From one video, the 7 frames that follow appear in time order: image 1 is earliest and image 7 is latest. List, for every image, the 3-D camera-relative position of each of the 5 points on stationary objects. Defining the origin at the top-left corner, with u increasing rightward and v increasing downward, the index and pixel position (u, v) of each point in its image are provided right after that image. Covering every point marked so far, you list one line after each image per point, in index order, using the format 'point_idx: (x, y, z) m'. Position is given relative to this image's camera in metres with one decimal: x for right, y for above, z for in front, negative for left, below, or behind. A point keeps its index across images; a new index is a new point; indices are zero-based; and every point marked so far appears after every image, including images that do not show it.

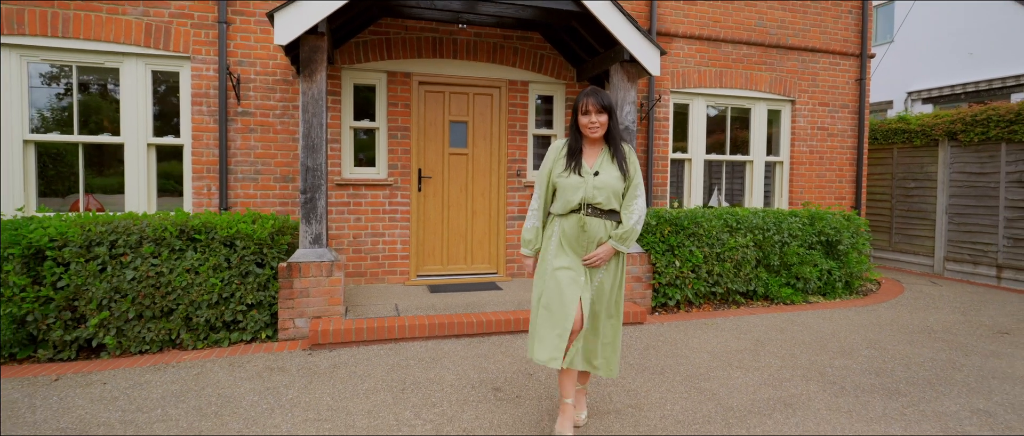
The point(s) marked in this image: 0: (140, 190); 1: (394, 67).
0: (-3.8, +0.3, +5.0) m
1: (-1.3, +1.7, +5.6) m
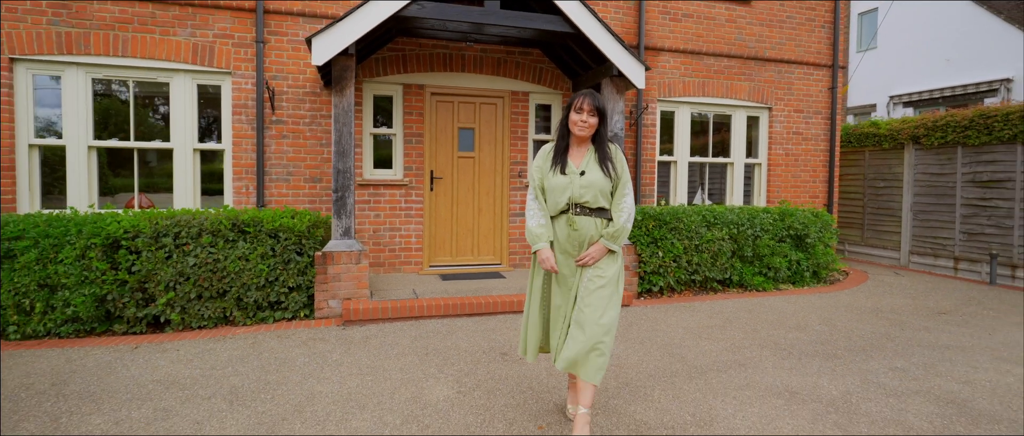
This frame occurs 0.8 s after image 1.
0: (-3.8, +0.3, +5.7) m
1: (-1.3, +1.8, +6.2) m
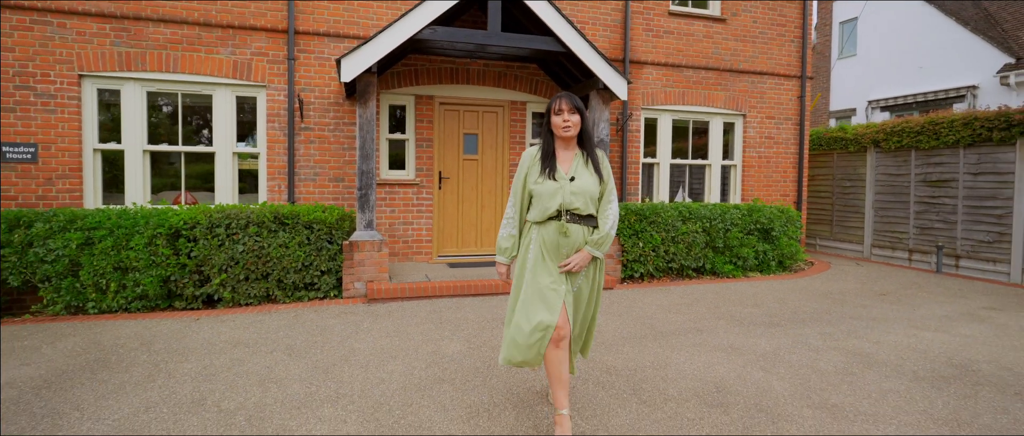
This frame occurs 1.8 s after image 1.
0: (-3.8, +0.4, +6.5) m
1: (-1.3, +1.8, +7.1) m
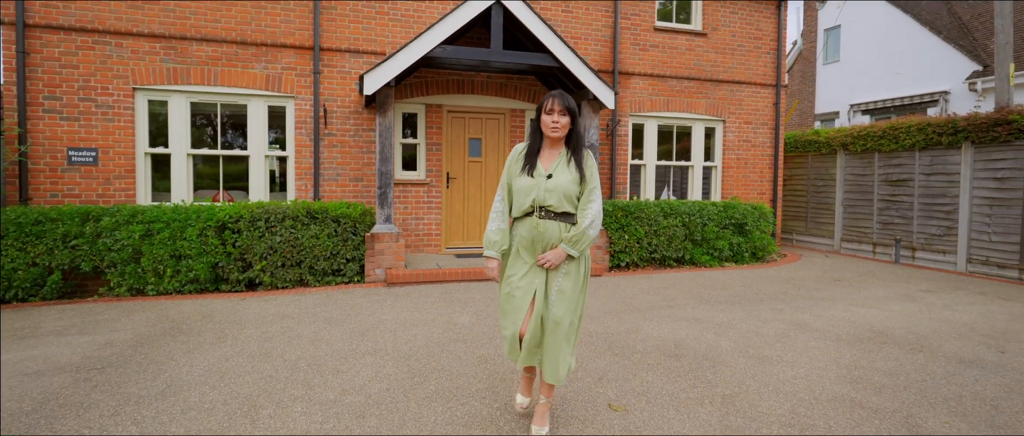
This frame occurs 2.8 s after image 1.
0: (-3.8, +0.5, +7.4) m
1: (-1.3, +1.9, +7.9) m
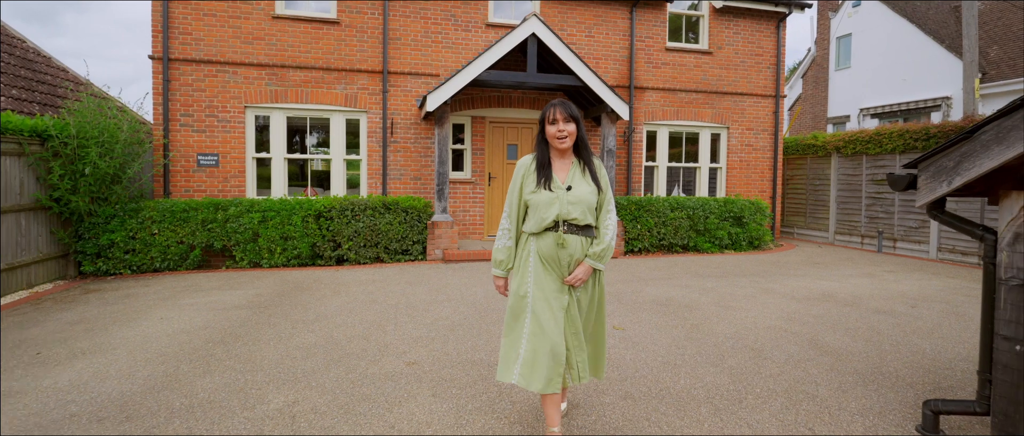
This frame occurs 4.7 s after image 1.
0: (-3.2, +0.6, +9.1) m
1: (-0.7, +2.0, +9.5) m
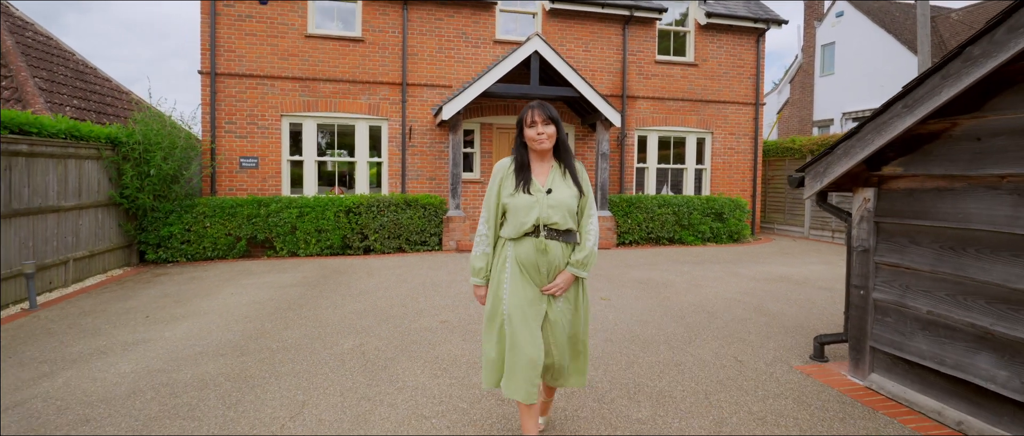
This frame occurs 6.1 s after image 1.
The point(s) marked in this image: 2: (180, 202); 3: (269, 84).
0: (-3.1, +0.7, +10.2) m
1: (-0.6, +2.1, +10.7) m
2: (-5.9, +0.3, +8.7) m
3: (-4.8, +2.6, +9.6) m
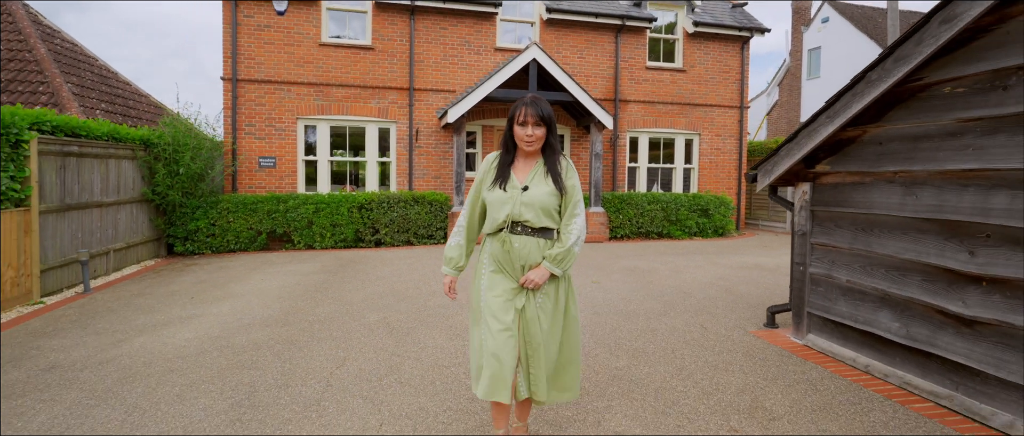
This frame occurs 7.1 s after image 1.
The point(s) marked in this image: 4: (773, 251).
0: (-3.1, +0.8, +11.0) m
1: (-0.6, +2.2, +11.4) m
2: (-5.9, +0.4, +9.4) m
3: (-4.8, +2.7, +10.4) m
4: (+5.0, -0.6, +9.3) m
